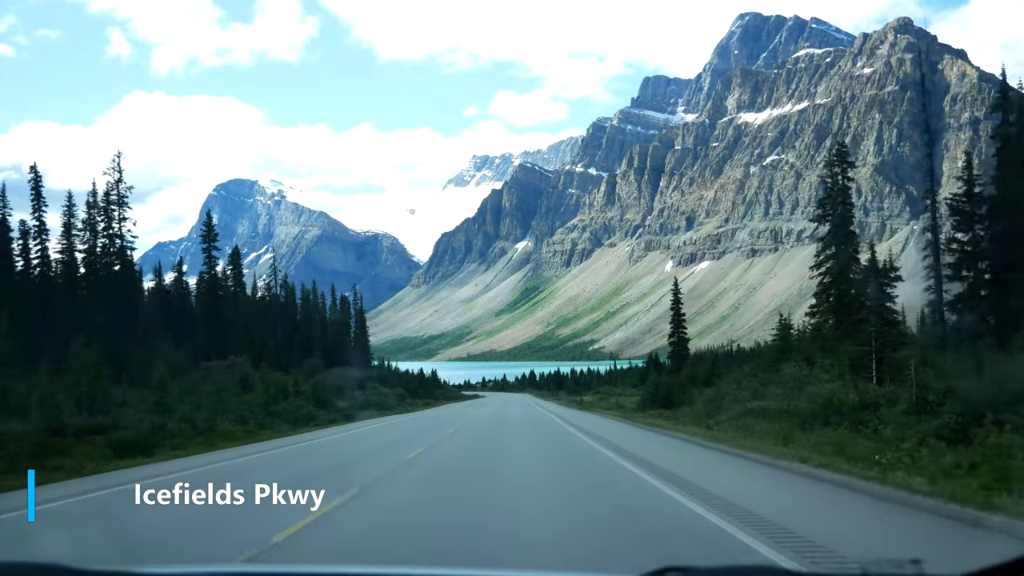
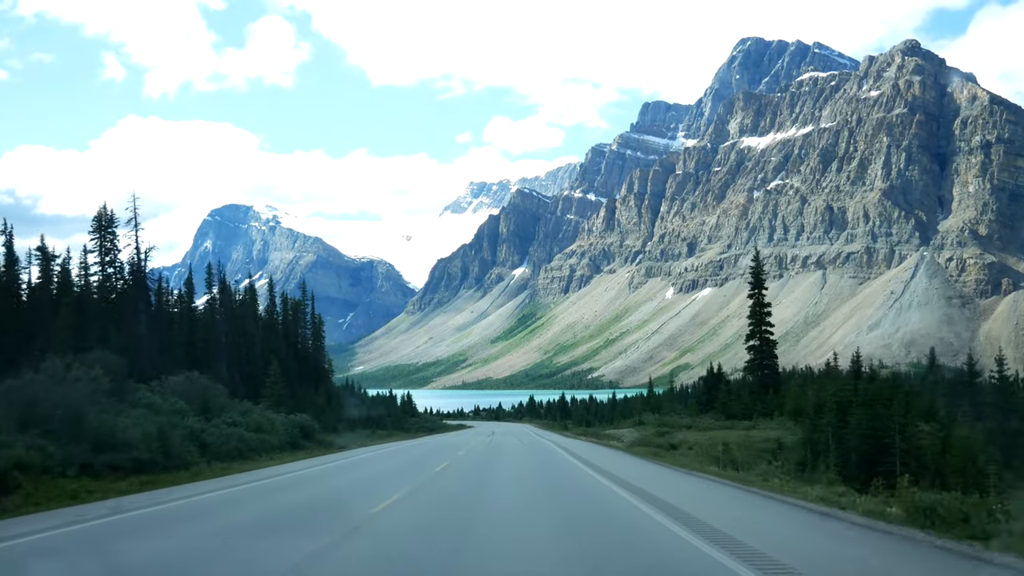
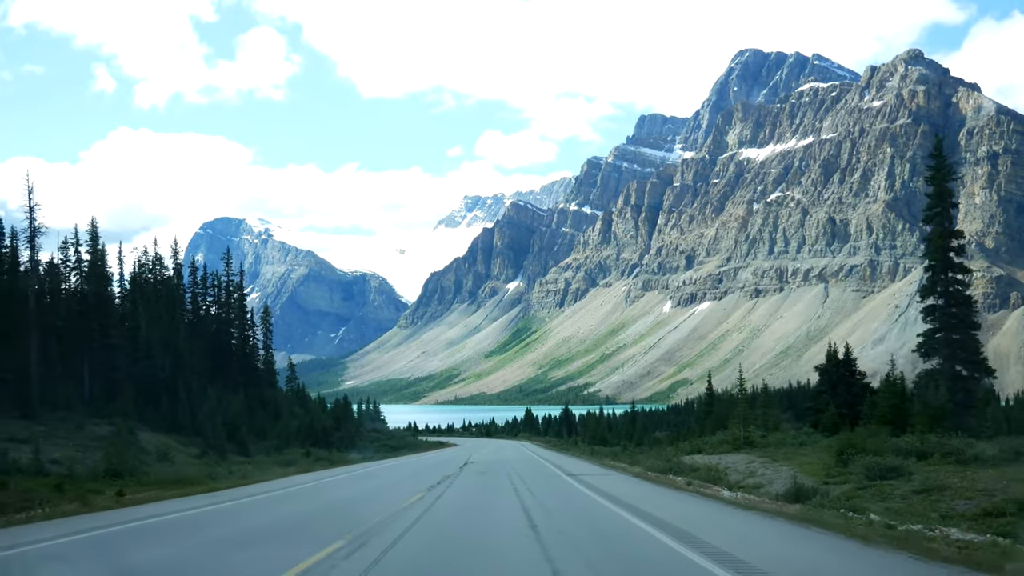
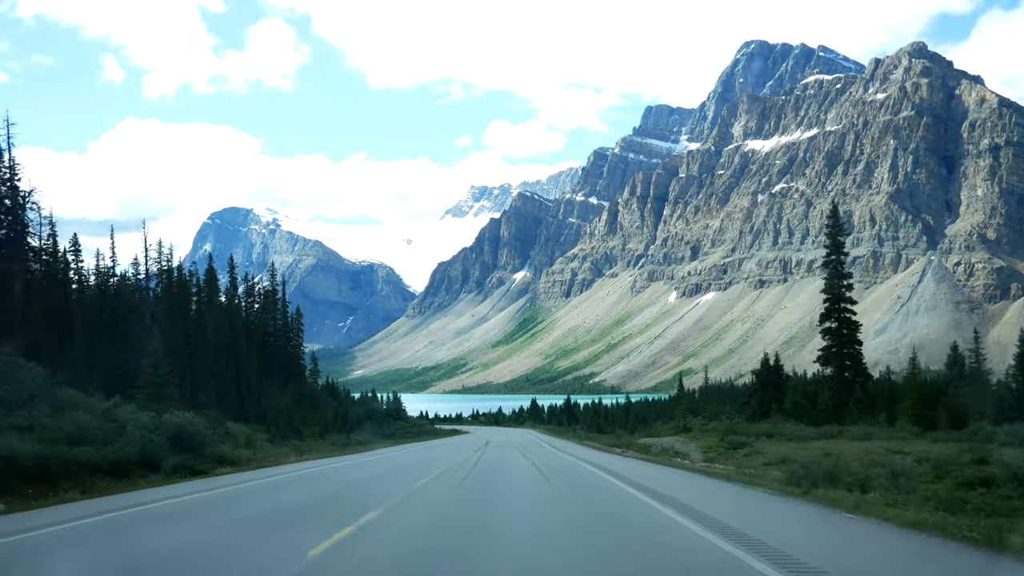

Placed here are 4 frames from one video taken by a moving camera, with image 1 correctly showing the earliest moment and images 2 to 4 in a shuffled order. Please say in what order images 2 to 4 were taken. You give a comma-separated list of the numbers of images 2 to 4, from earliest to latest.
2, 4, 3
